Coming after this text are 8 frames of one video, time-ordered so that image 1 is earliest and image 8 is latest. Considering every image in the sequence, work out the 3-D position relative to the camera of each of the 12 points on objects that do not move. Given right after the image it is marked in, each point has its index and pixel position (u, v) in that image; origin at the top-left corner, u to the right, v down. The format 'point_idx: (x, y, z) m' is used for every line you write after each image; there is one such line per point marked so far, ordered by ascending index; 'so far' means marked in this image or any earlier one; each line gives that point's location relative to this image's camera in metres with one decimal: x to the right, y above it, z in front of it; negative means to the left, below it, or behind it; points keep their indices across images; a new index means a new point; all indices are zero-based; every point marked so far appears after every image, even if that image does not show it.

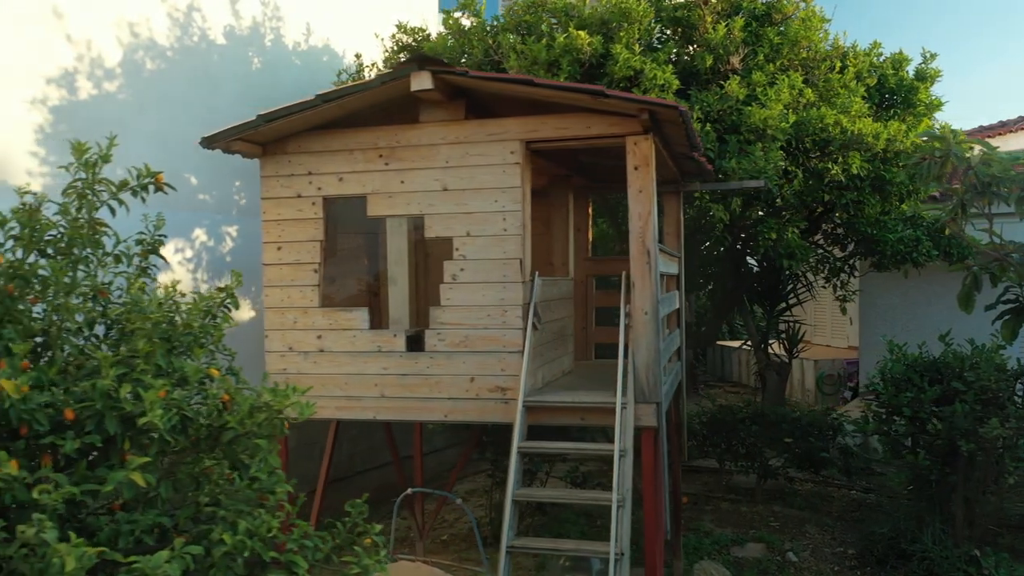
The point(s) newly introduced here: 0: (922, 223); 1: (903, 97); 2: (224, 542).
0: (+4.9, +0.8, +9.8) m
1: (+4.6, +2.3, +9.6) m
2: (-0.9, -0.8, +2.7) m
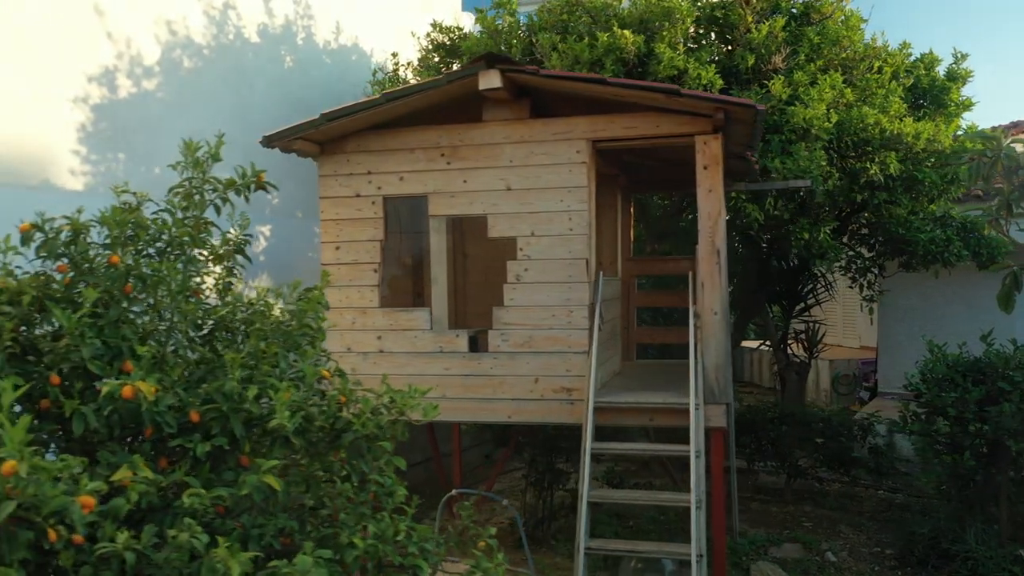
0: (+5.3, +0.8, +9.9) m
1: (+5.0, +2.3, +9.6) m
2: (-0.5, -0.8, +2.7) m
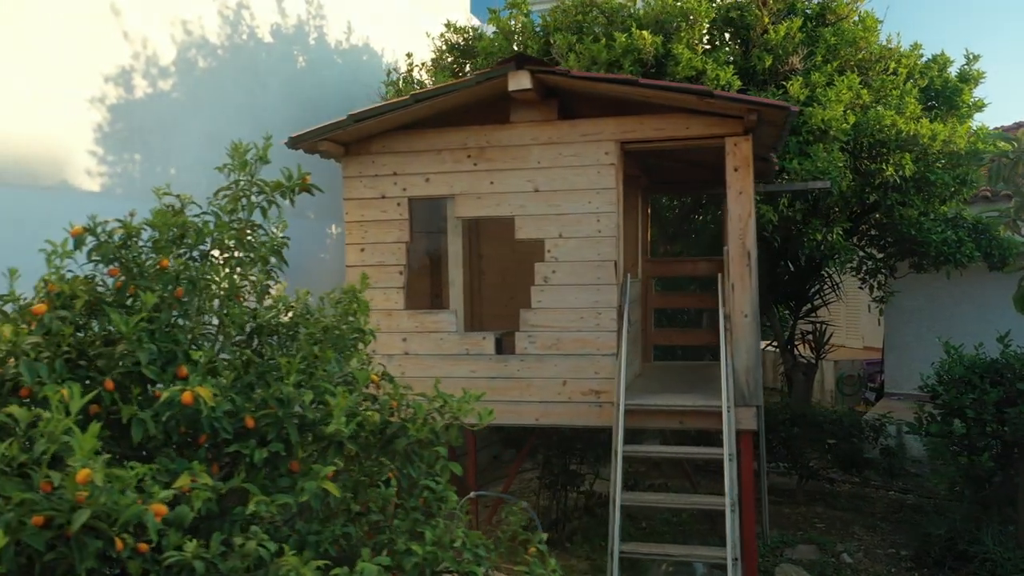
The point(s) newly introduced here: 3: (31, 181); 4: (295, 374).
0: (+5.5, +0.8, +9.9) m
1: (+5.1, +2.3, +9.6) m
2: (-0.3, -0.9, +2.6) m
3: (-3.6, +0.8, +6.1) m
4: (-0.8, -0.3, +2.8) m
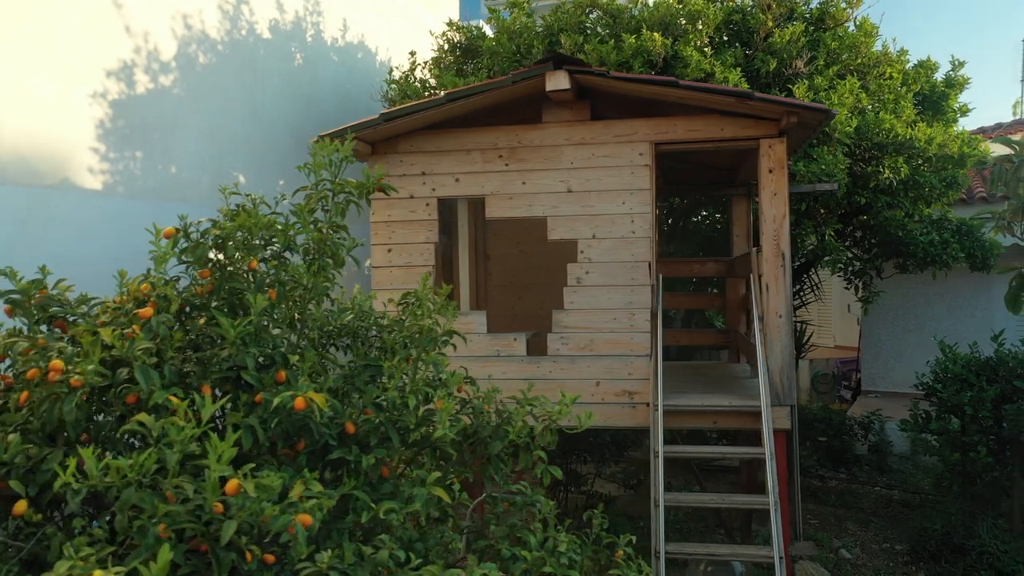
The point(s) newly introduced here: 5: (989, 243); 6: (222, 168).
0: (+5.4, +0.8, +10.1) m
1: (+5.1, +2.3, +9.8) m
2: (0.0, -0.9, +2.6) m
3: (-3.4, +0.8, +5.9) m
4: (-0.4, -0.3, +2.8) m
5: (+6.0, +0.6, +10.1) m
6: (-2.7, +1.1, +7.2) m
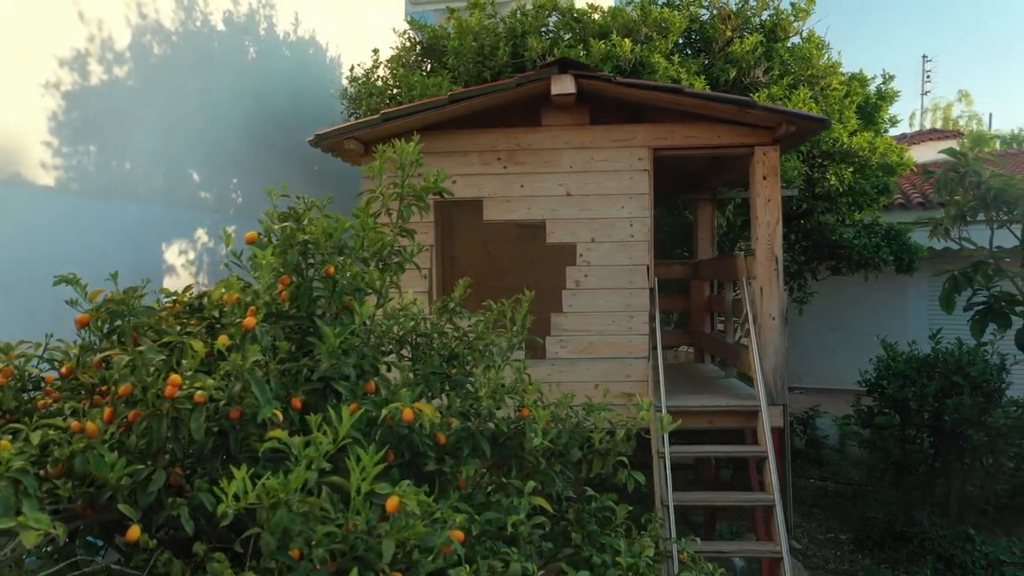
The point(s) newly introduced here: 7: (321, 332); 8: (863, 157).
0: (+4.8, +0.8, +10.7) m
1: (+4.5, +2.2, +10.3) m
2: (+0.3, -0.9, +2.6) m
3: (-3.4, +0.8, +5.4) m
4: (-0.1, -0.3, +2.7) m
5: (+5.4, +0.6, +10.7) m
6: (-2.9, +1.0, +6.9) m
7: (-0.6, -0.1, +2.5) m
8: (+4.1, +1.5, +9.3) m
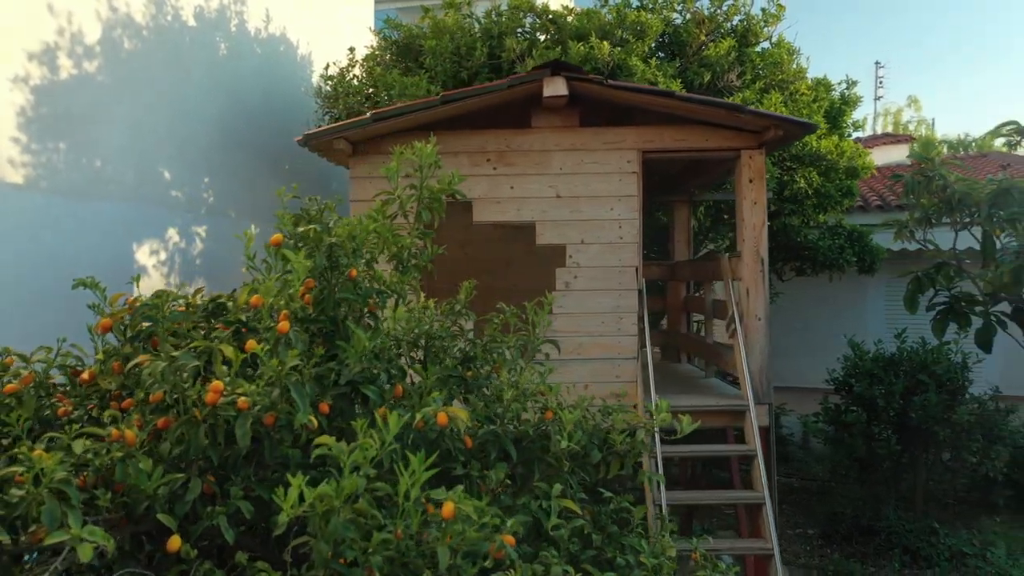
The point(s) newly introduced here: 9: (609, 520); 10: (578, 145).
0: (+4.5, +0.8, +10.9) m
1: (+4.2, +2.2, +10.6) m
2: (+0.4, -0.9, +2.6) m
3: (-3.5, +0.8, +5.3) m
4: (-0.1, -0.3, +2.7) m
5: (+5.0, +0.5, +11.0) m
6: (-3.0, +1.0, +6.7) m
7: (-0.5, -0.1, +2.4) m
8: (+3.8, +1.5, +9.5) m
9: (+0.3, -0.8, +2.9) m
10: (+0.4, +0.9, +5.3) m
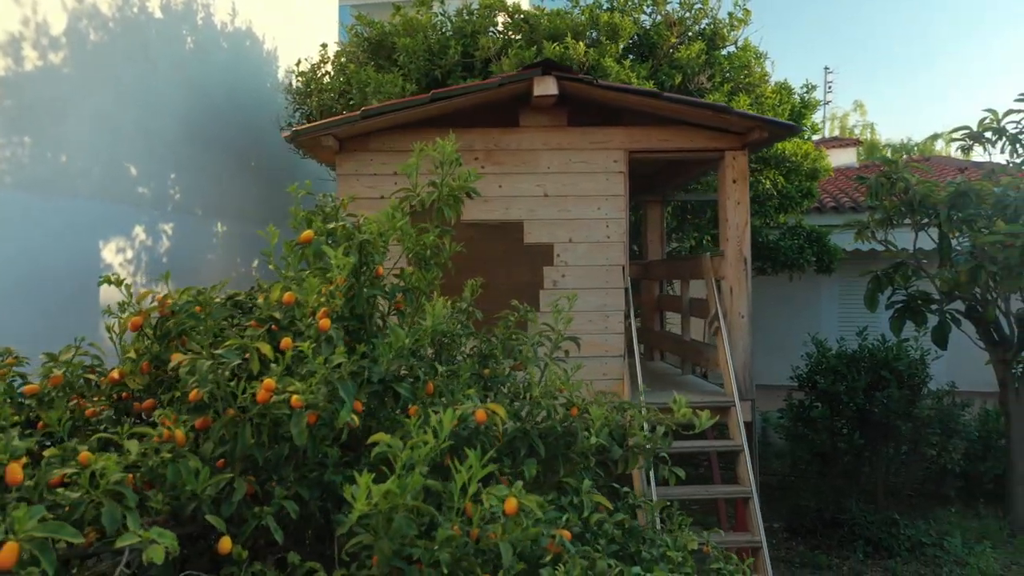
0: (+4.0, +0.8, +11.2) m
1: (+3.8, +2.3, +10.8) m
2: (+0.5, -0.9, +2.7) m
3: (-3.6, +0.8, +5.0) m
4: (0.0, -0.3, +2.7) m
5: (+4.5, +0.6, +11.3) m
6: (-3.2, +1.0, +6.5) m
7: (-0.4, -0.1, +2.4) m
8: (+3.4, +1.5, +9.8) m
9: (+0.4, -0.8, +2.9) m
10: (+0.3, +0.9, +5.3) m
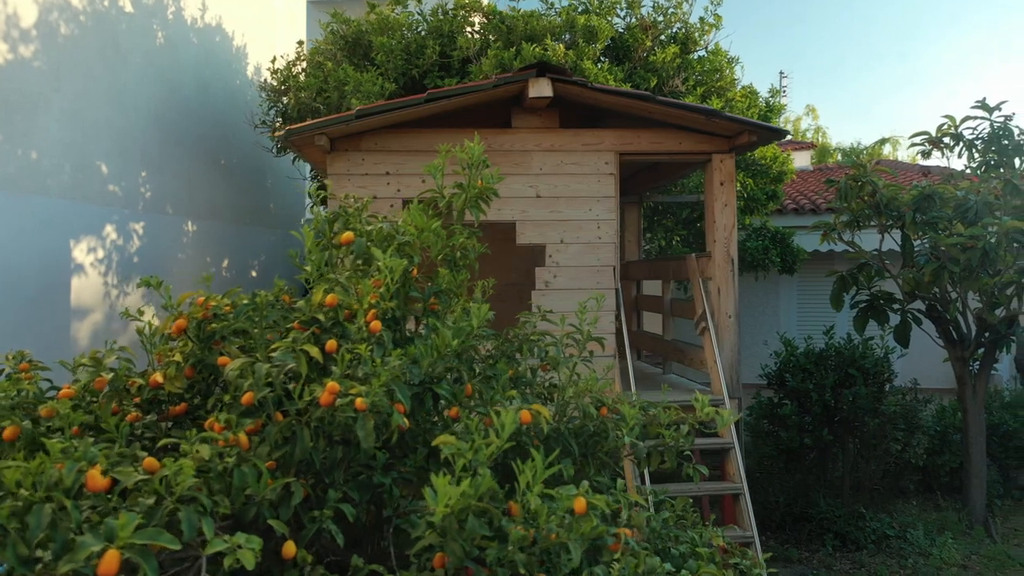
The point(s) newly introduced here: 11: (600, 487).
0: (+3.6, +0.8, +11.5) m
1: (+3.4, +2.3, +11.1) m
2: (+0.6, -0.9, +2.7) m
3: (-3.6, +0.8, +4.8) m
4: (+0.1, -0.3, +2.7) m
5: (+4.1, +0.6, +11.6) m
6: (-3.3, +1.0, +6.4) m
7: (-0.3, -0.1, +2.4) m
8: (+3.1, +1.5, +10.0) m
9: (+0.5, -0.8, +3.0) m
10: (+0.3, +0.9, +5.4) m
11: (+0.3, -0.6, +2.6) m
